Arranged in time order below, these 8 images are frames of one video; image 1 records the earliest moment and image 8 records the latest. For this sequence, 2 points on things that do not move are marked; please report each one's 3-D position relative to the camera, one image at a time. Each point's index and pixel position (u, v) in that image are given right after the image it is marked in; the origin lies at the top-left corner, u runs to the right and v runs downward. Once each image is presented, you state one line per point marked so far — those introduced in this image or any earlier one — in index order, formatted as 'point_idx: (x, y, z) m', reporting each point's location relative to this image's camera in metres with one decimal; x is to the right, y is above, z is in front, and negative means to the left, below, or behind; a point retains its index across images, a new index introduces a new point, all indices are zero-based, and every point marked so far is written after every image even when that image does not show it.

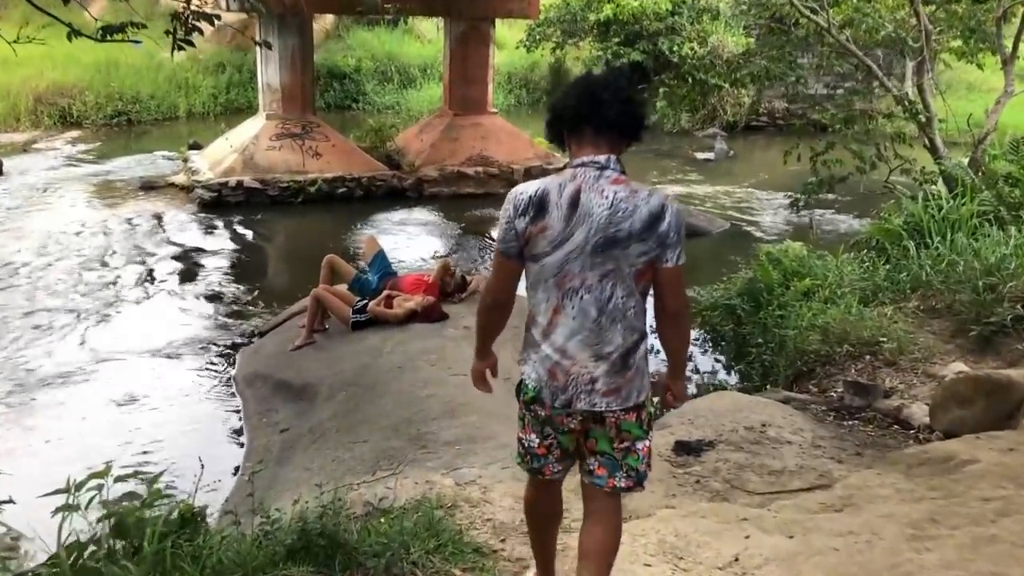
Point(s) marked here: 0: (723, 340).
0: (+1.7, -0.4, +7.3) m
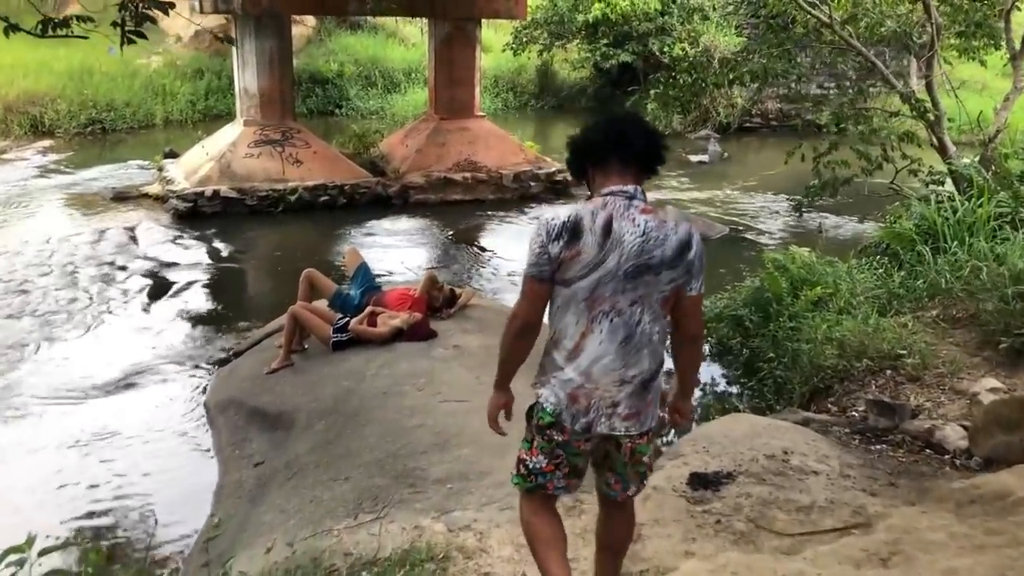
0: (+1.6, -0.5, +6.9) m
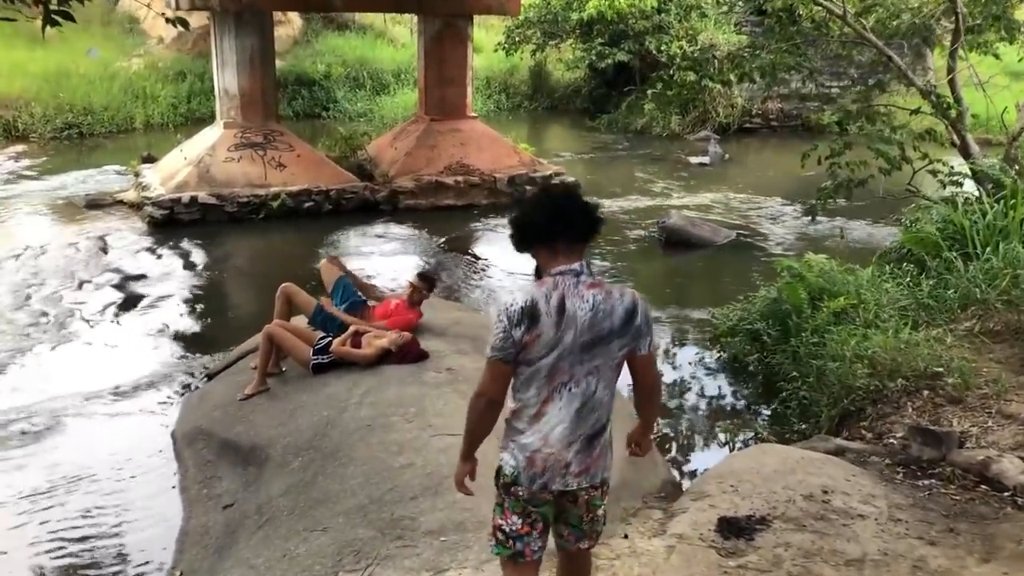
0: (+1.6, -0.6, +6.4) m
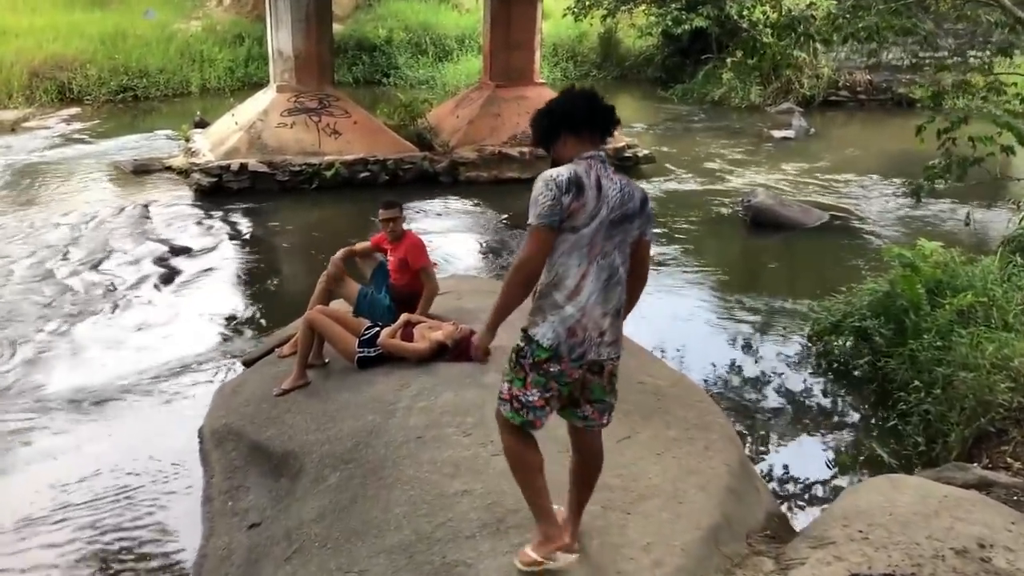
0: (+2.0, -0.5, +5.5) m
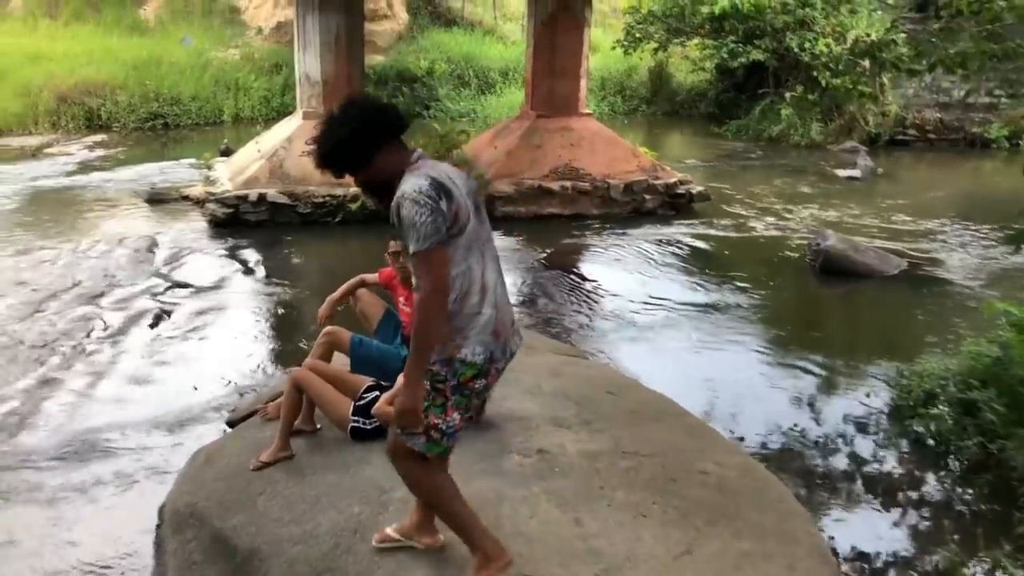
0: (+2.2, -0.8, +4.6) m
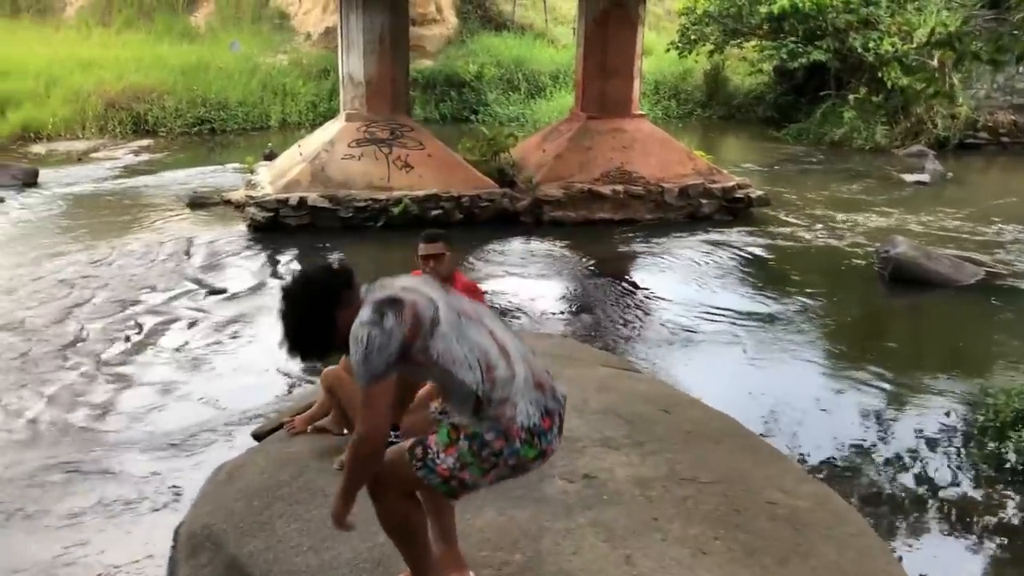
0: (+2.4, -0.9, +4.1) m
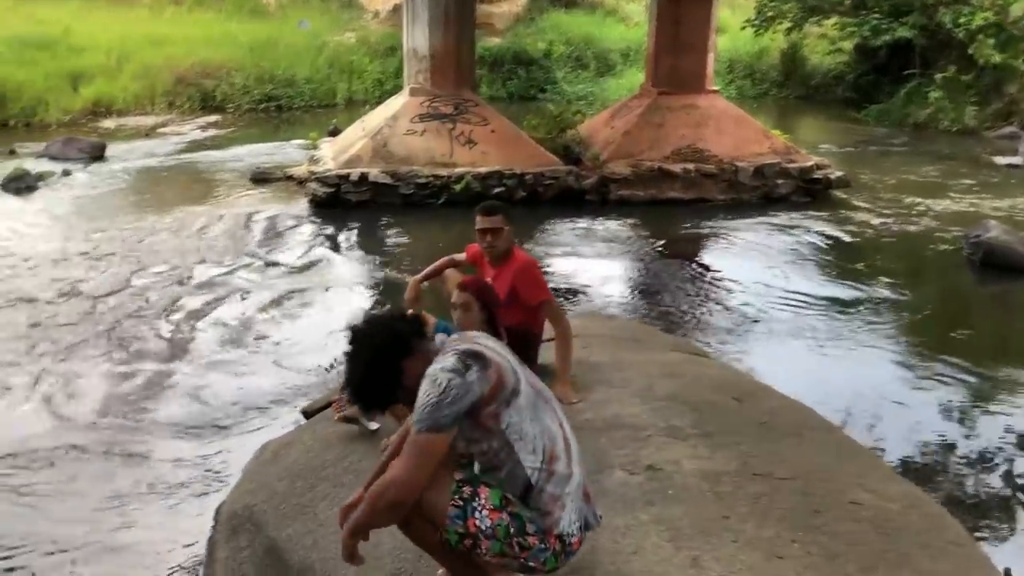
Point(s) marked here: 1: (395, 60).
0: (+2.6, -0.8, +3.7) m
1: (-1.9, +3.7, +15.0) m
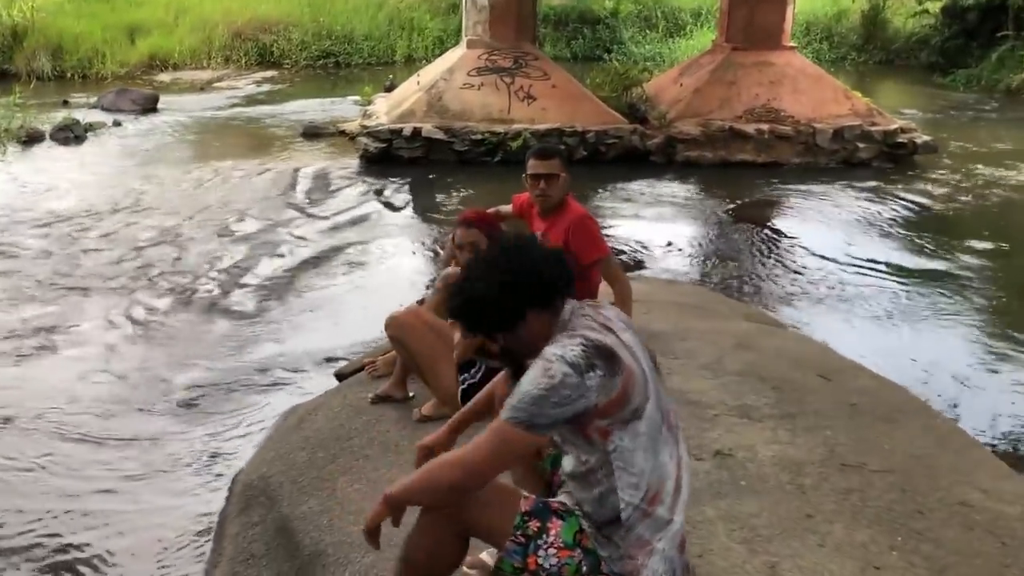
0: (+2.8, -0.7, +3.2) m
1: (-0.9, +4.2, +14.6) m
